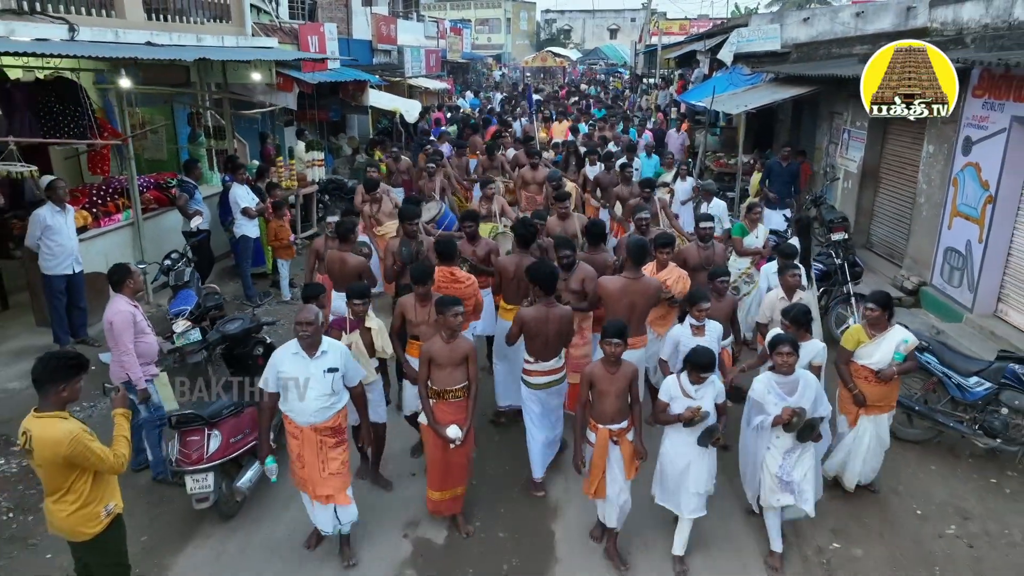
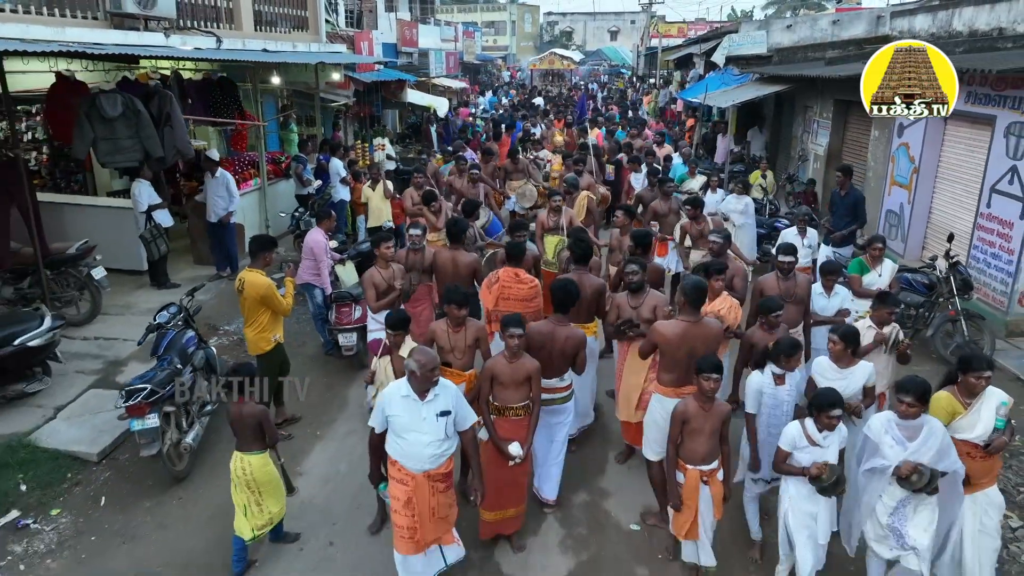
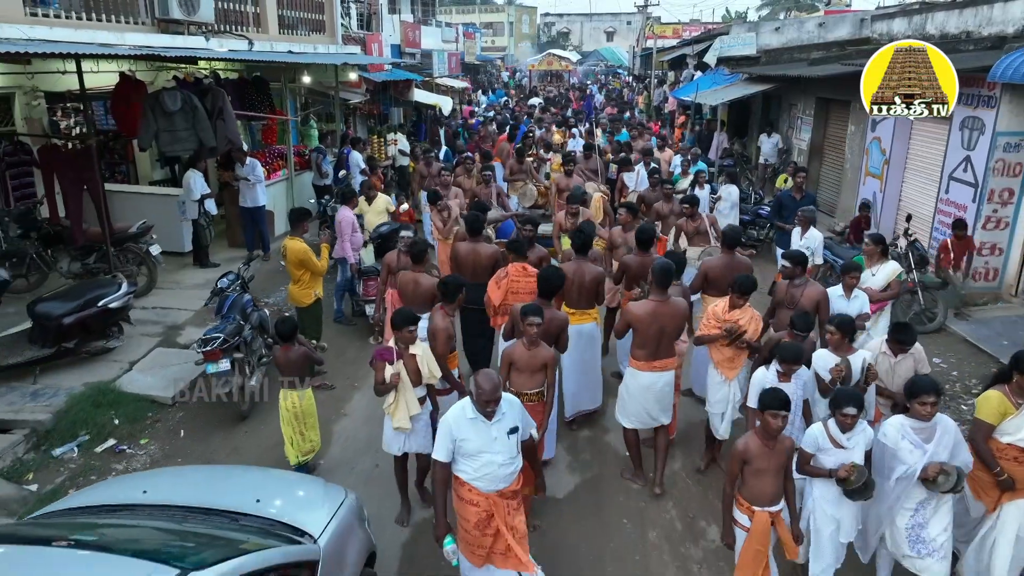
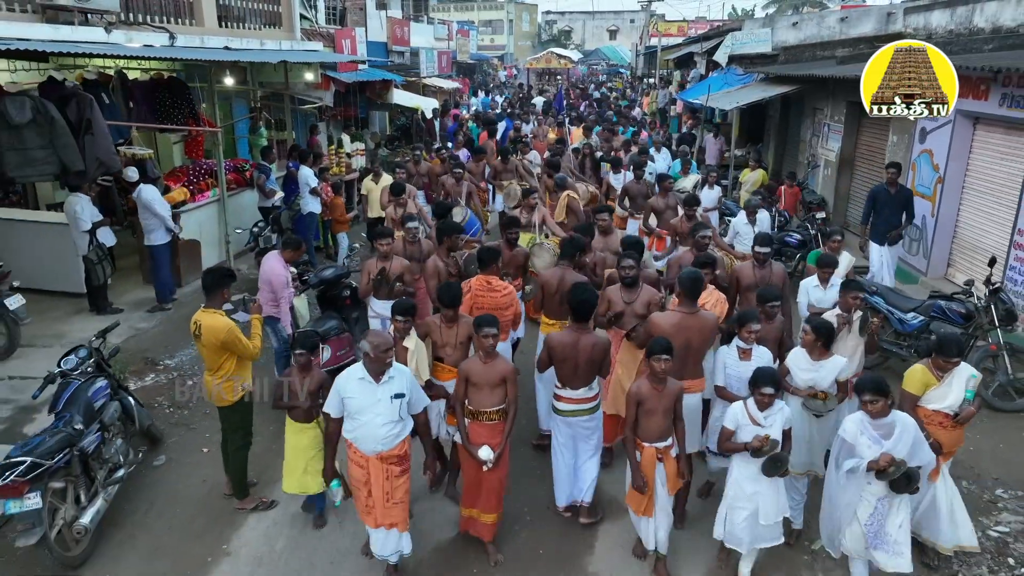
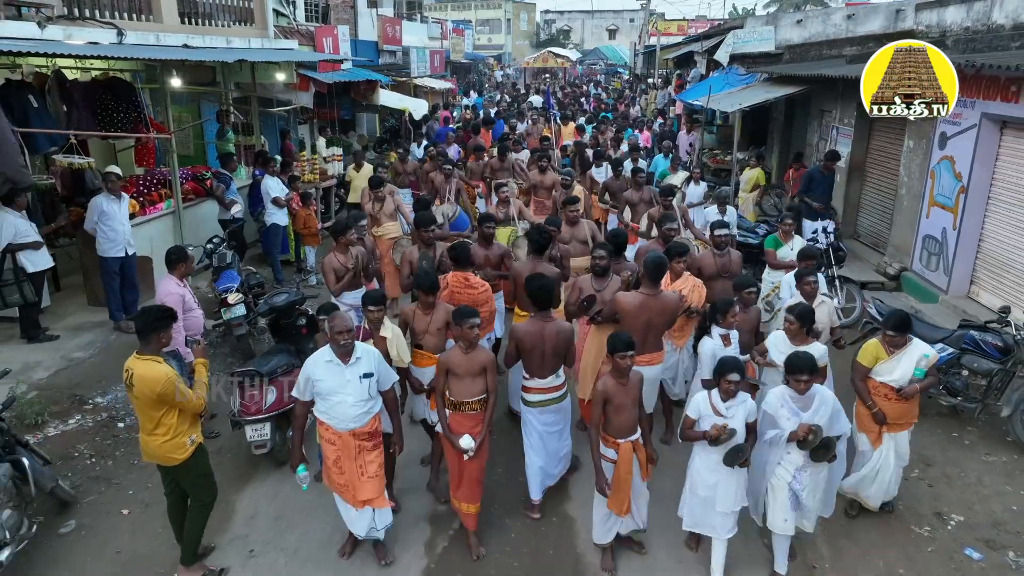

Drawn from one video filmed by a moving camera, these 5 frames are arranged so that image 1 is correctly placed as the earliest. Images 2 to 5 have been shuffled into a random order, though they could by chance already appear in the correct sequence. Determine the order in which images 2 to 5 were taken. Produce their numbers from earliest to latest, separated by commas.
5, 4, 2, 3
